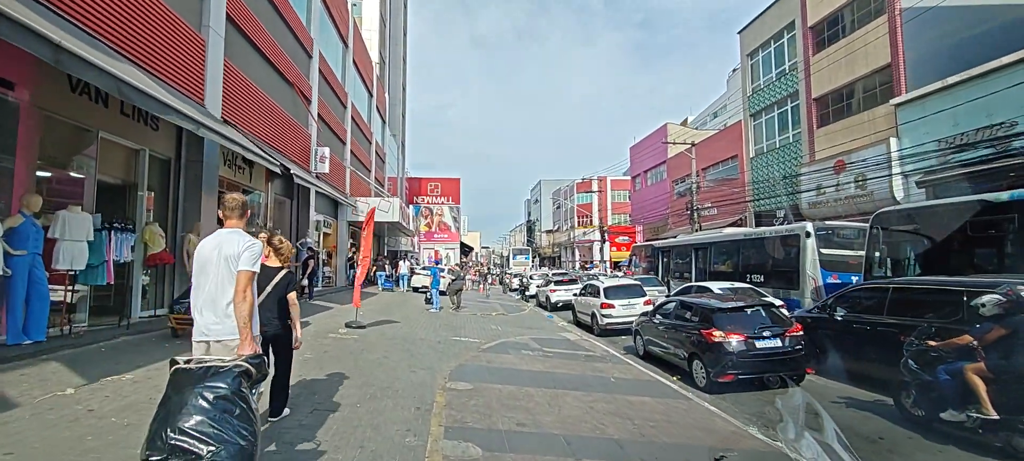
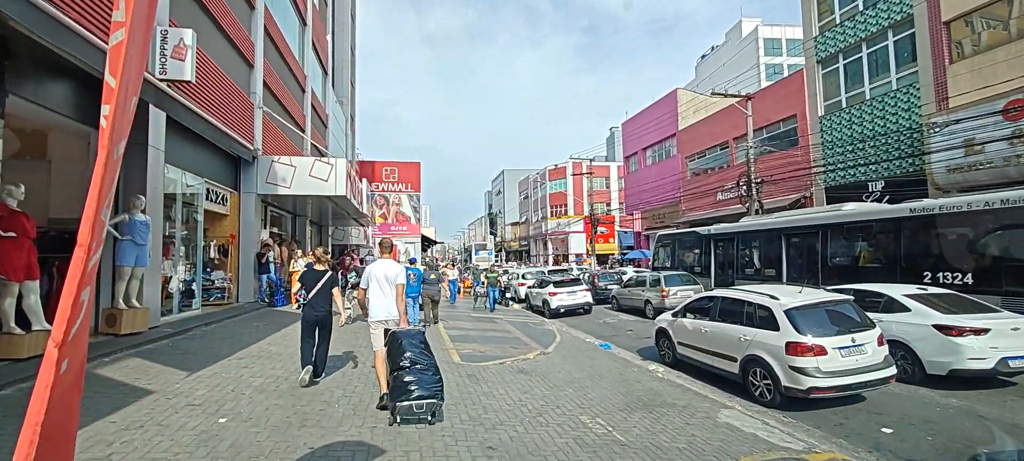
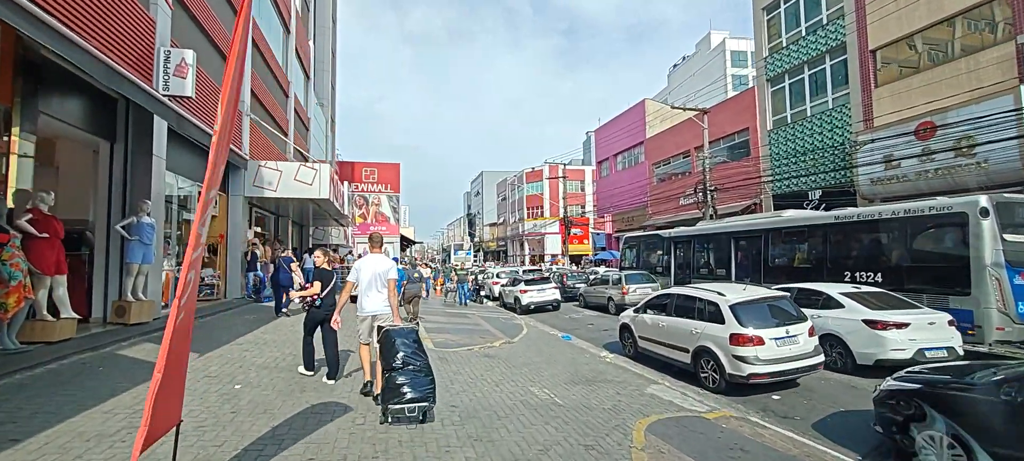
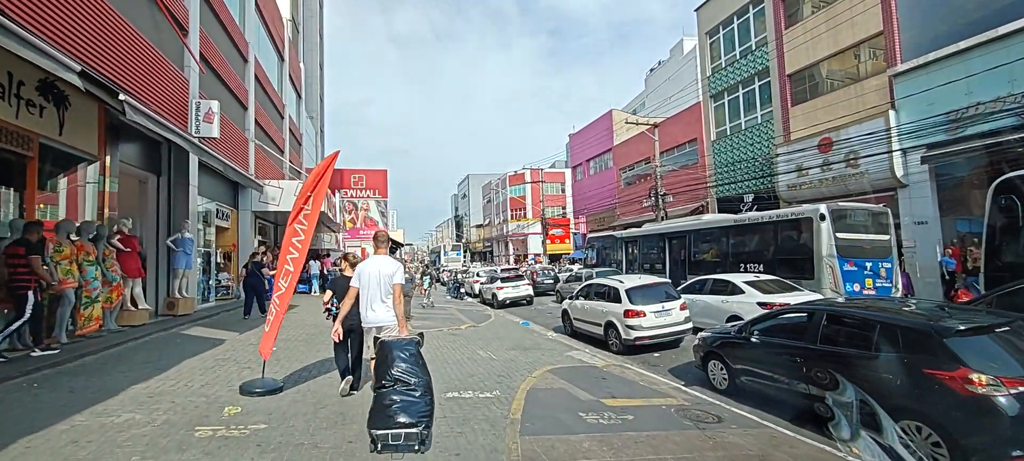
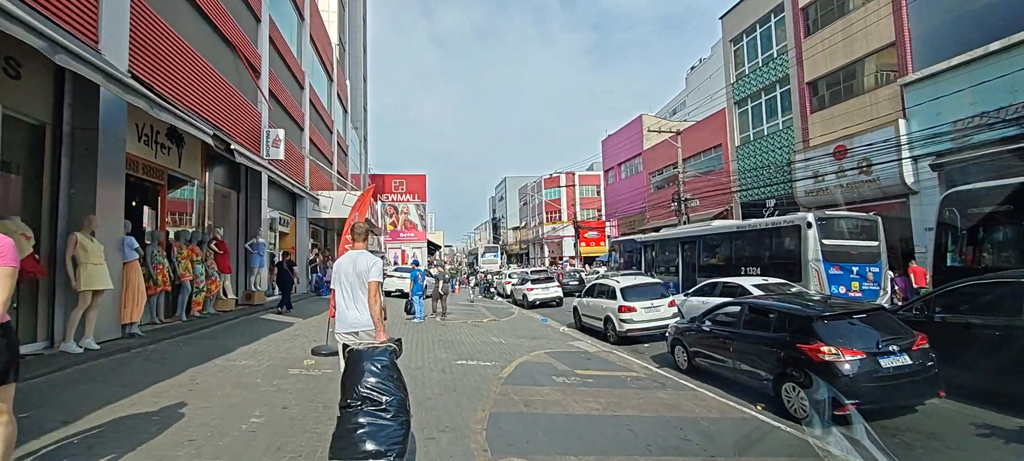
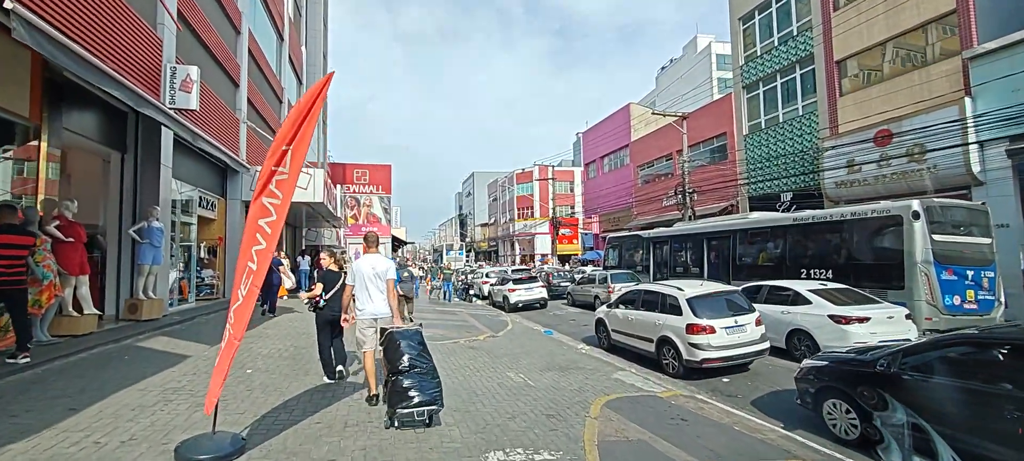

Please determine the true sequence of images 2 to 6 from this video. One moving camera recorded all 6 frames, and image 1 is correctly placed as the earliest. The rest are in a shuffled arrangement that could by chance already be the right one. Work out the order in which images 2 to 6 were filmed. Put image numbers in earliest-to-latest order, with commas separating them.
5, 4, 6, 3, 2
